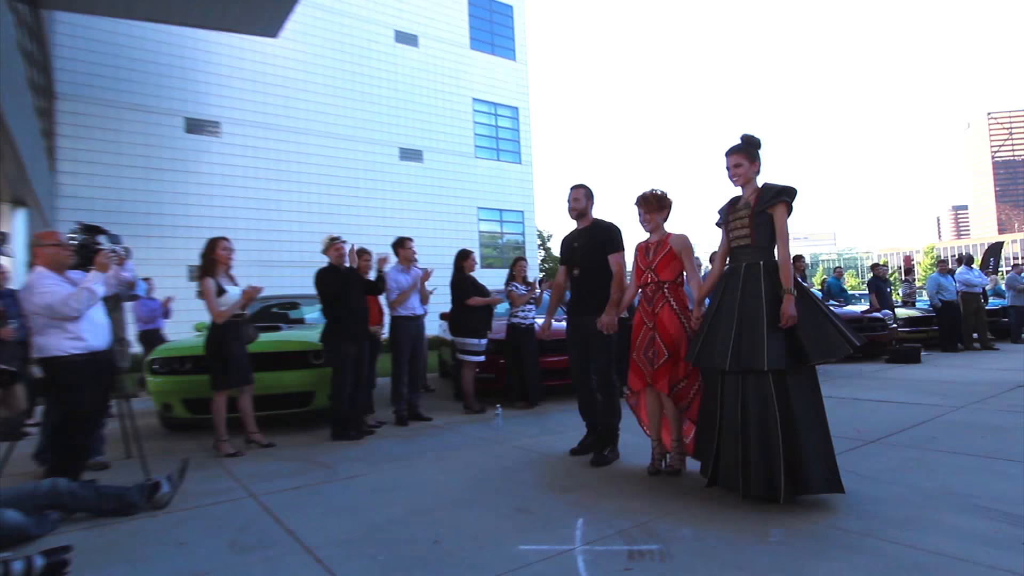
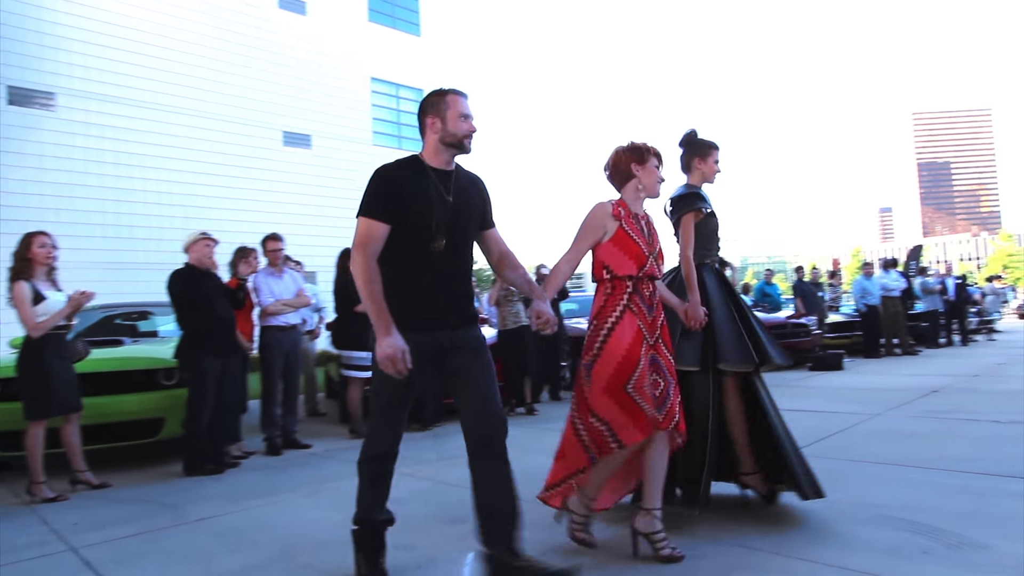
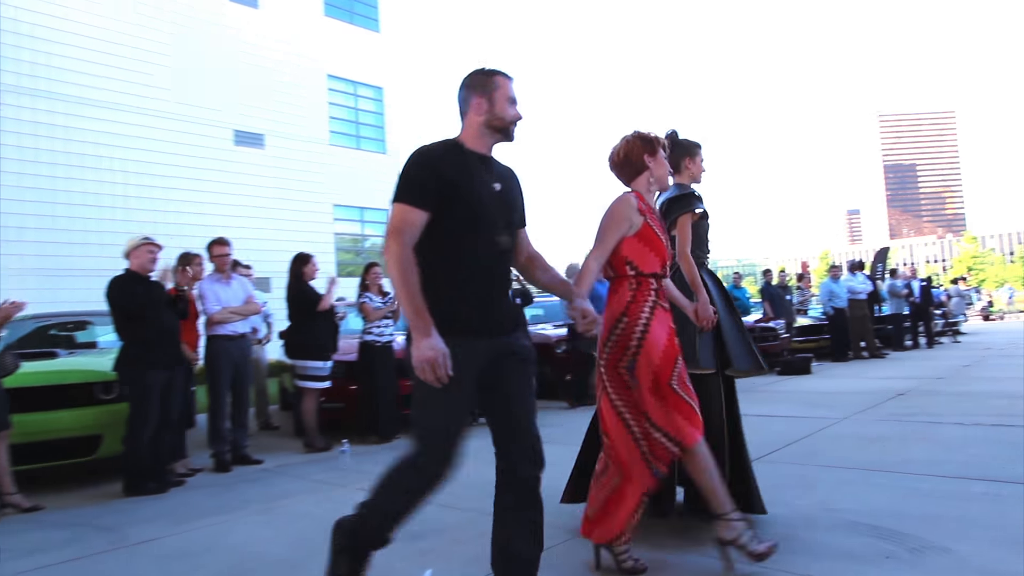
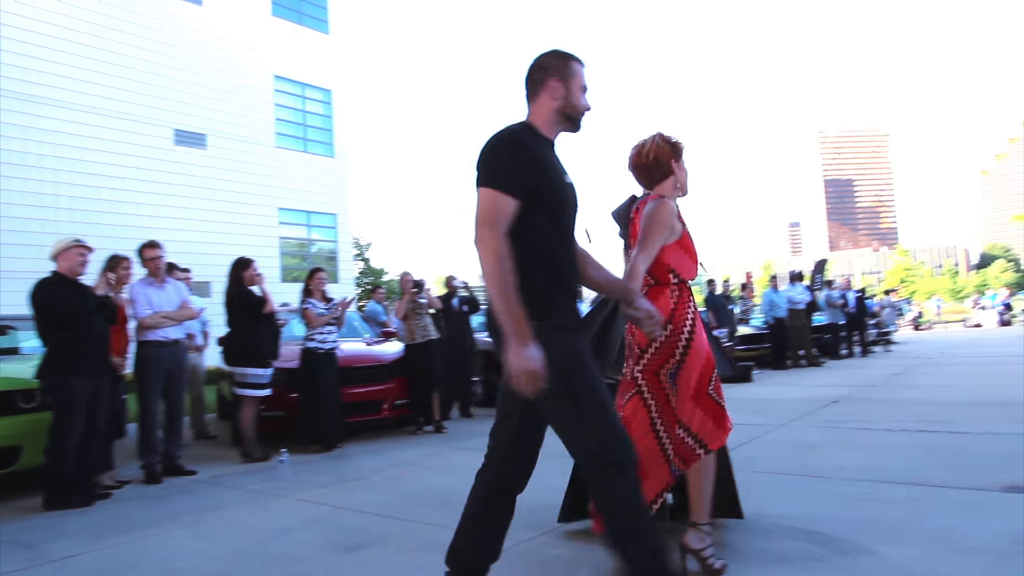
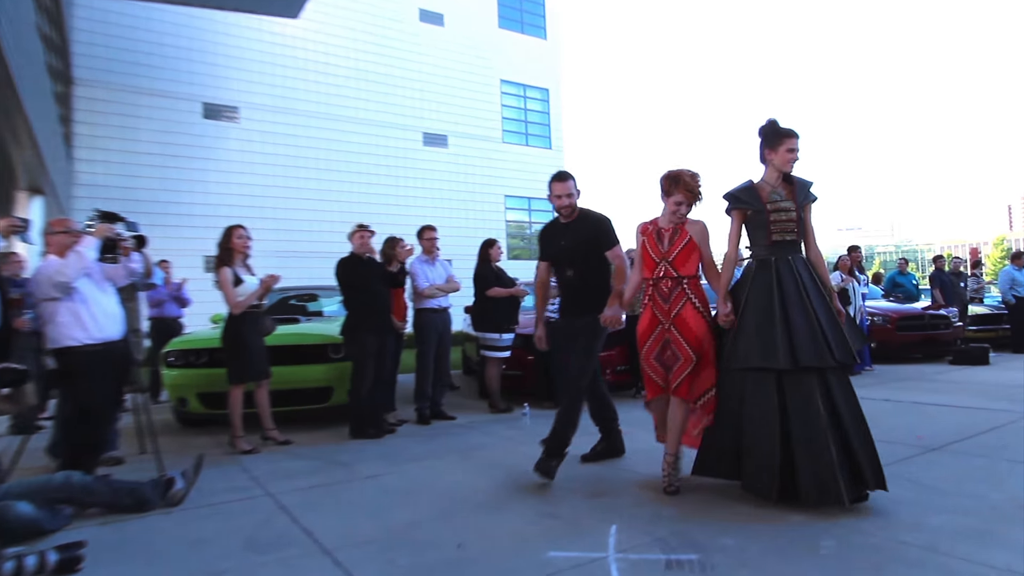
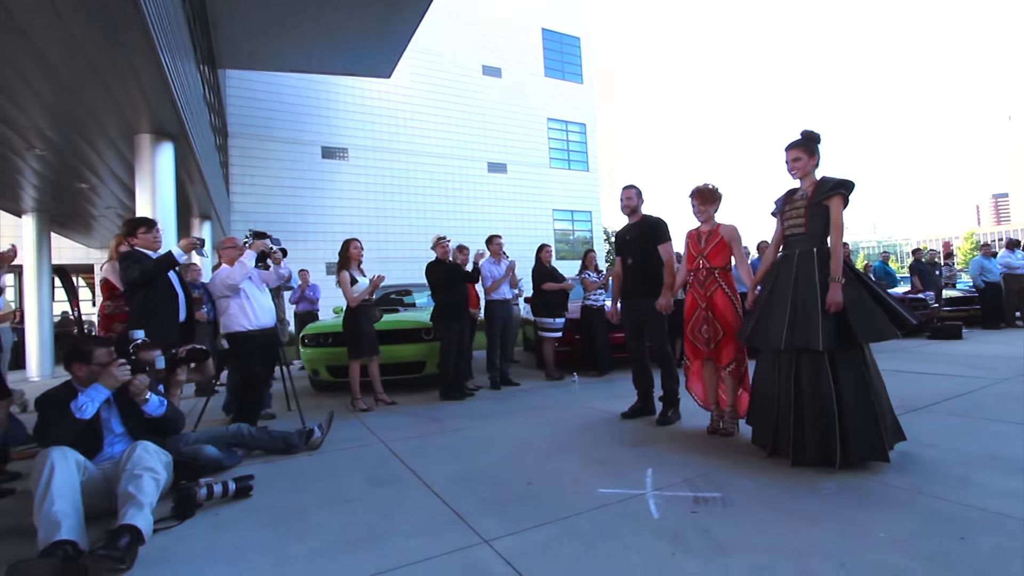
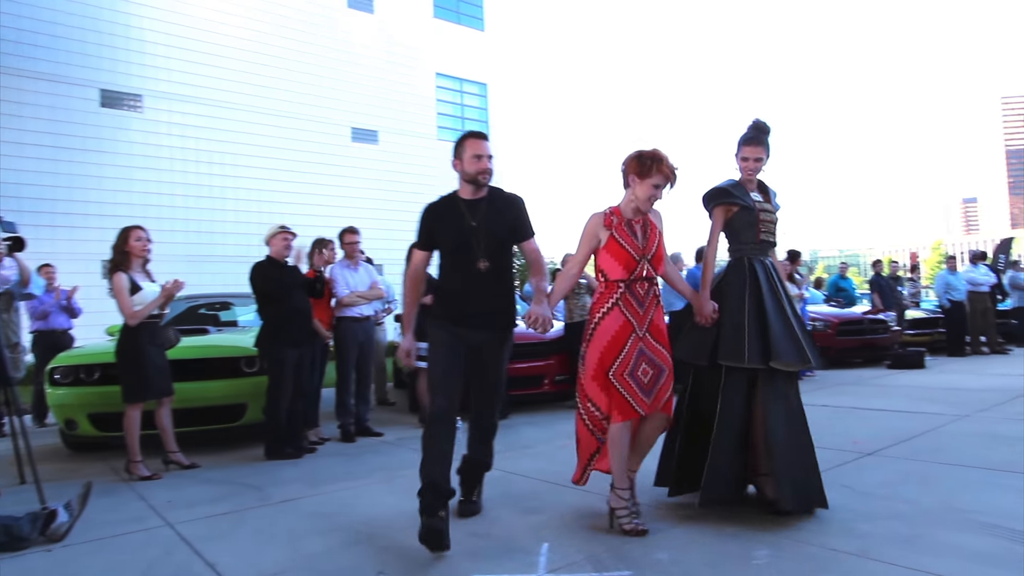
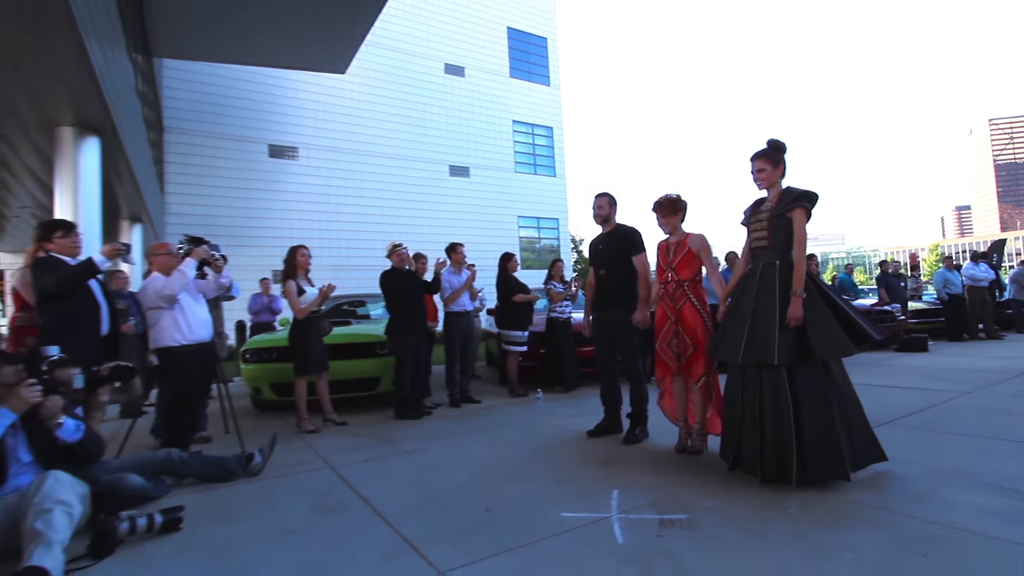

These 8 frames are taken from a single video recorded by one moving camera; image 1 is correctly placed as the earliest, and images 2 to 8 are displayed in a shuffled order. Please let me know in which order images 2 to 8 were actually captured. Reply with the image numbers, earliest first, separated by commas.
8, 6, 5, 7, 2, 3, 4
